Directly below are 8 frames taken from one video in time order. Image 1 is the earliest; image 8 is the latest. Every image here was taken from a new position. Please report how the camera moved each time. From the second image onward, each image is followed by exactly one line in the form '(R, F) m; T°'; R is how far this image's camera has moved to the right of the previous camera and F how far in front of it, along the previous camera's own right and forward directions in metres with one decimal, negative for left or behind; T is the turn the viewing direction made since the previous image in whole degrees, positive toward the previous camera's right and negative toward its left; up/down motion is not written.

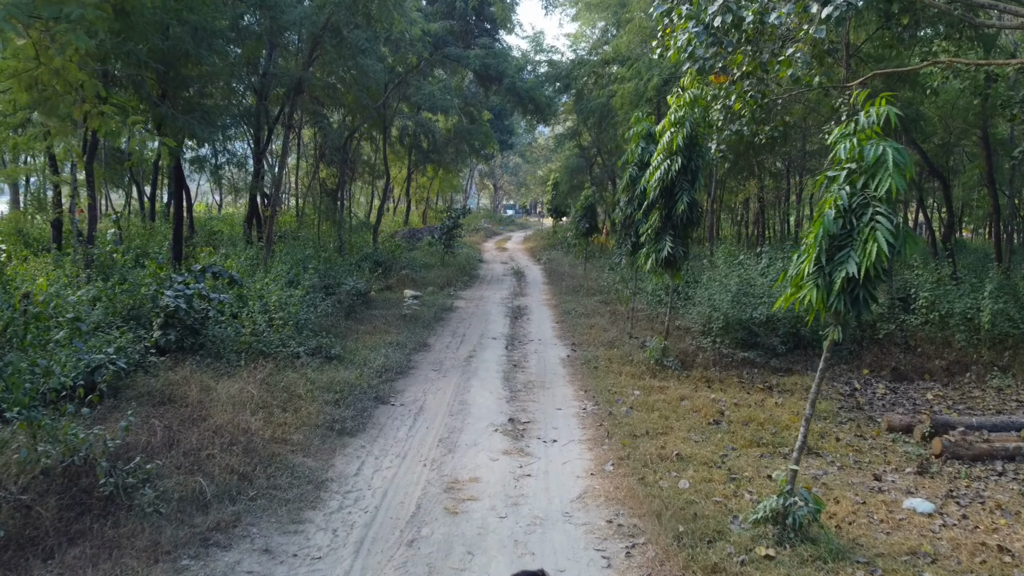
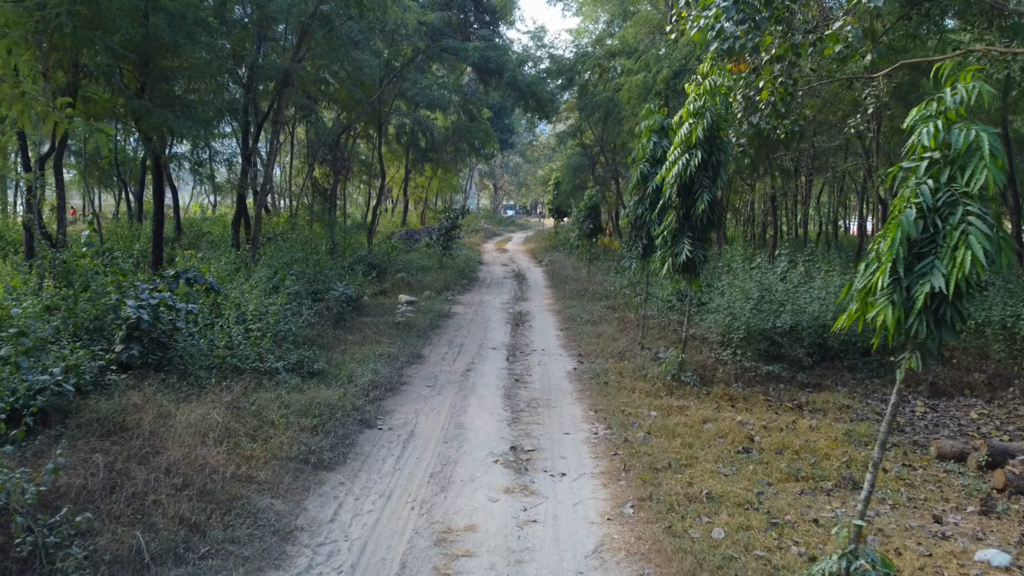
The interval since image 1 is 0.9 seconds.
(0.0, +0.8) m; 0°
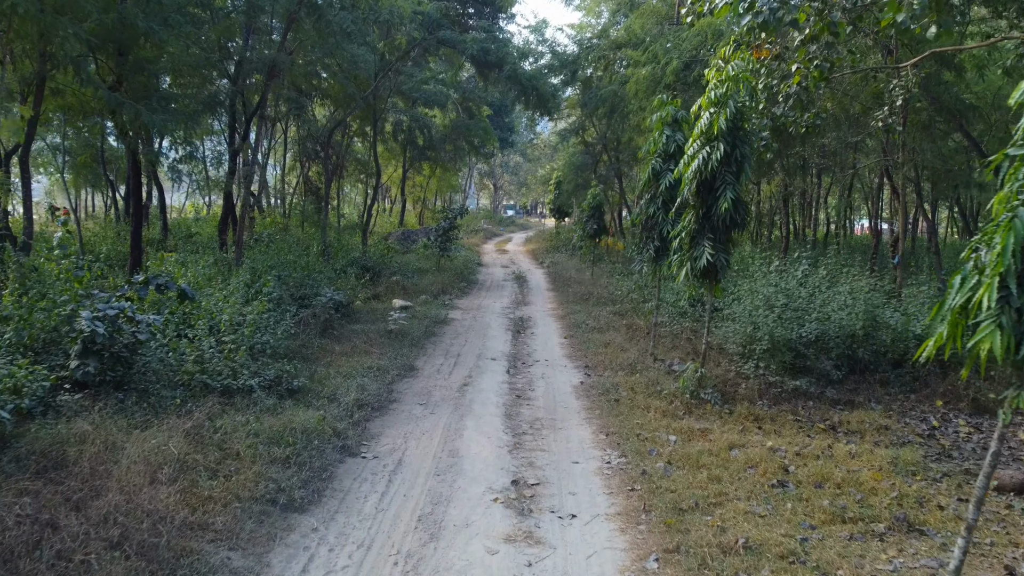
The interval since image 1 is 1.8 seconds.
(0.0, +0.8) m; 0°
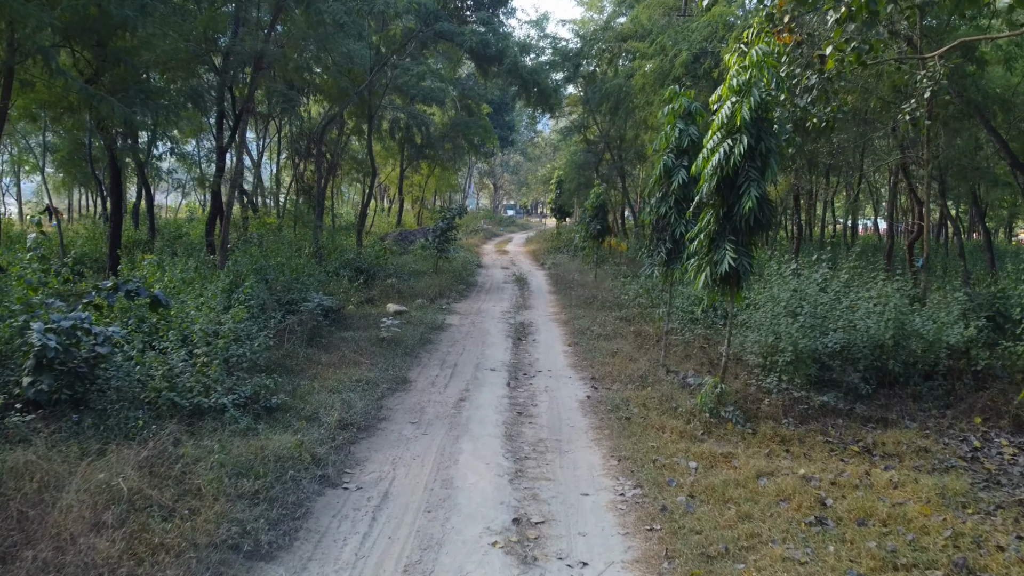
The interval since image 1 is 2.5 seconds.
(0.0, +0.7) m; 0°
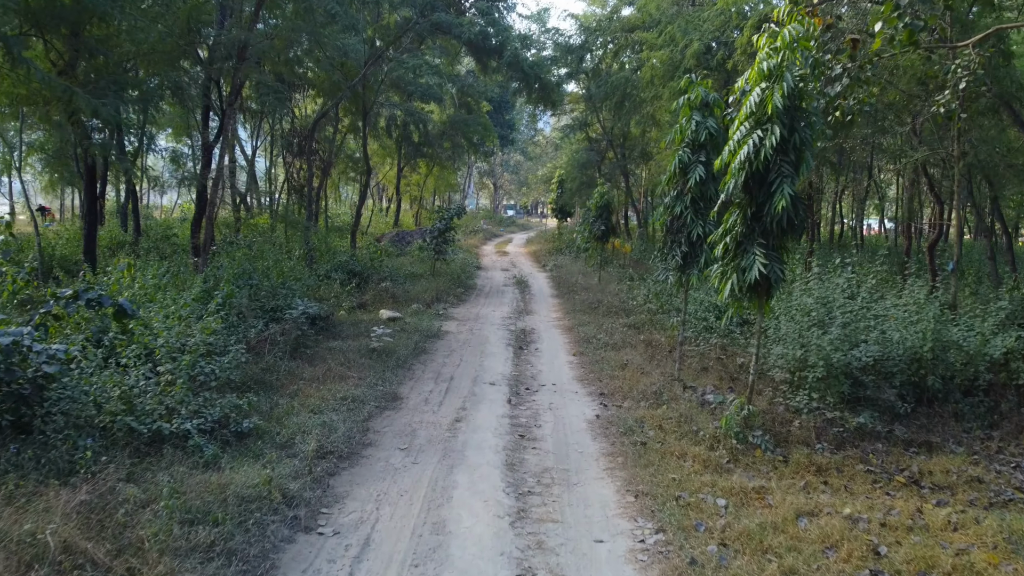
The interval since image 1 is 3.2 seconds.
(0.0, +0.7) m; 0°
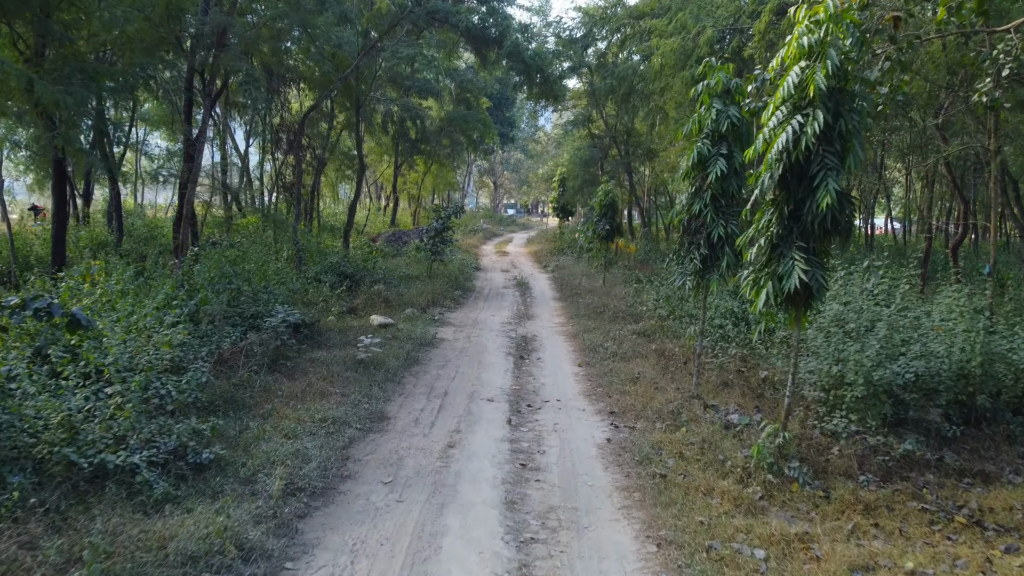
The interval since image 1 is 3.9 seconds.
(0.0, +0.8) m; 0°
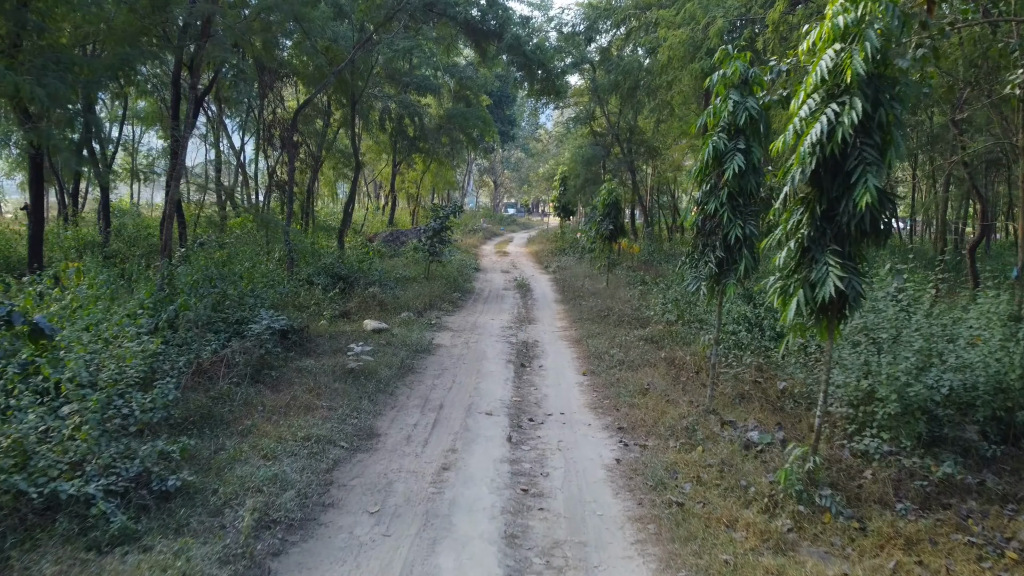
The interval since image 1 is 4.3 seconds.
(0.0, +0.5) m; 0°
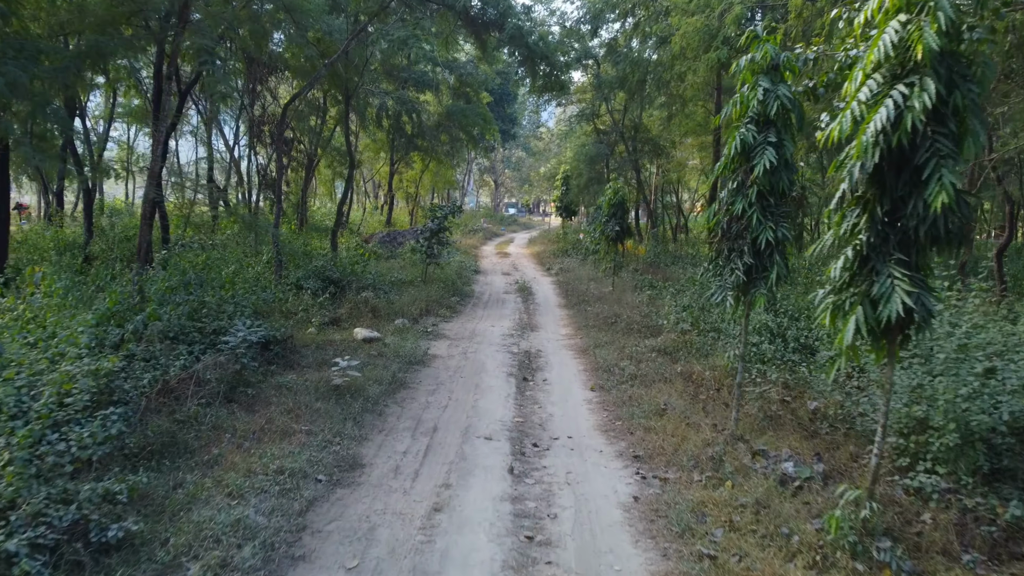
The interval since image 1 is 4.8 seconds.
(0.0, +0.7) m; 0°
